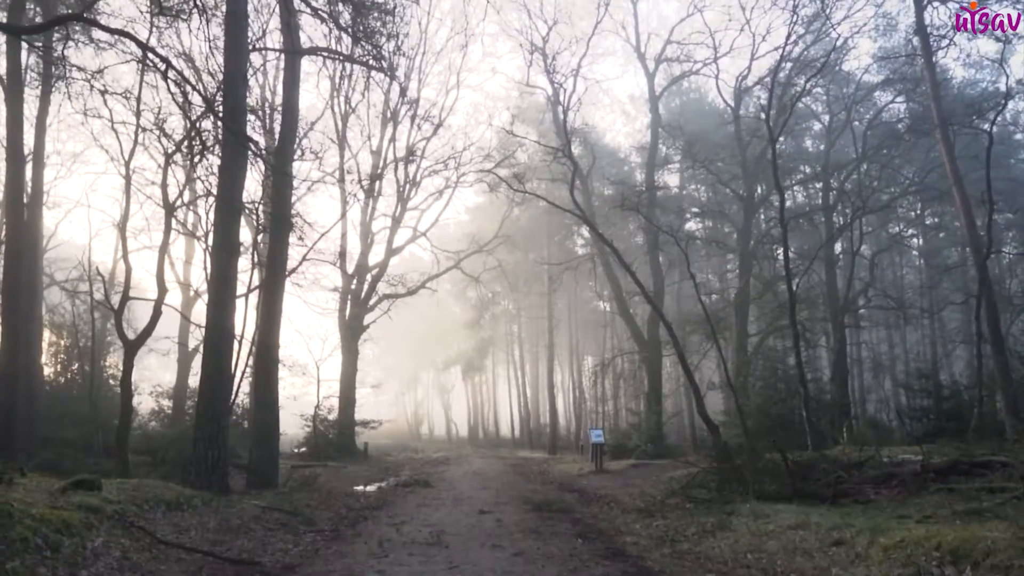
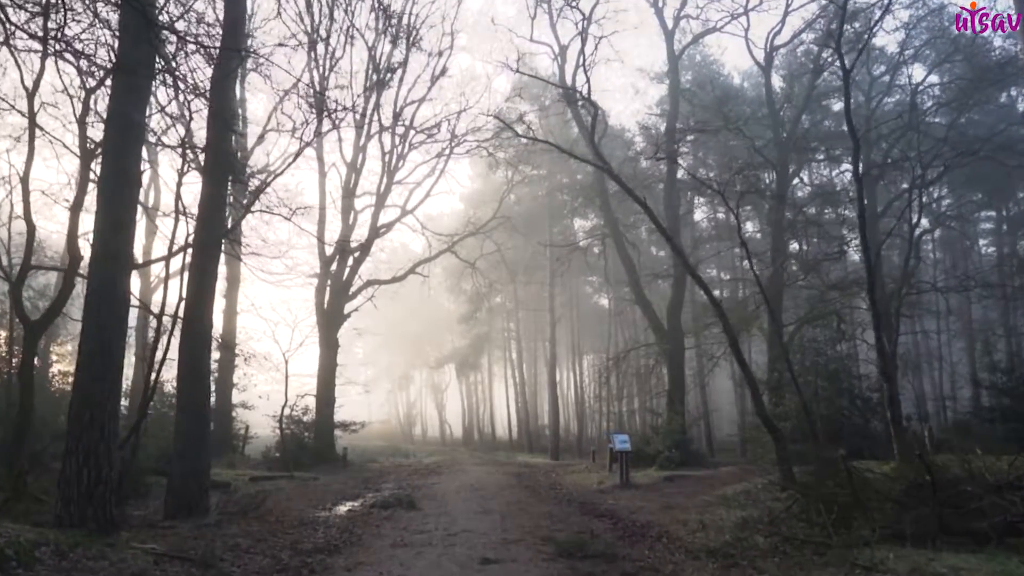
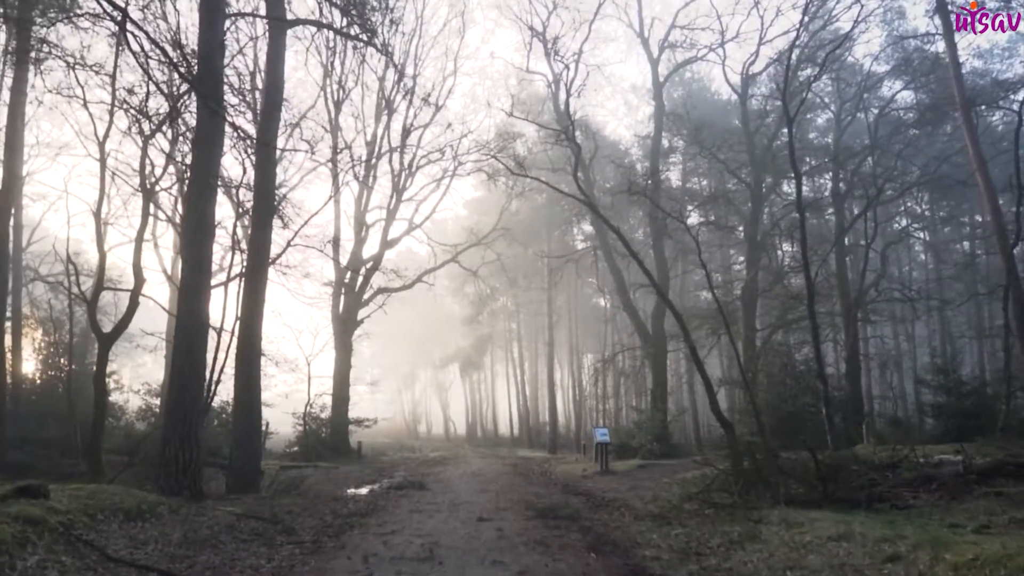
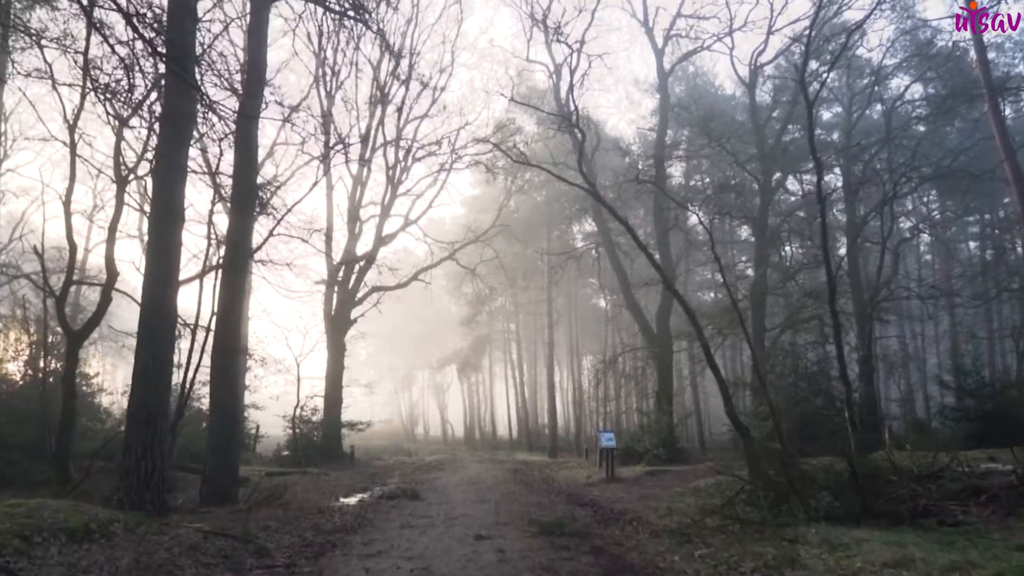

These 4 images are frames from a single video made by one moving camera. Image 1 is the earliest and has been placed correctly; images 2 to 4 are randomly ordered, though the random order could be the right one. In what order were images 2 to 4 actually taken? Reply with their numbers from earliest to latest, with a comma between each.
3, 4, 2
